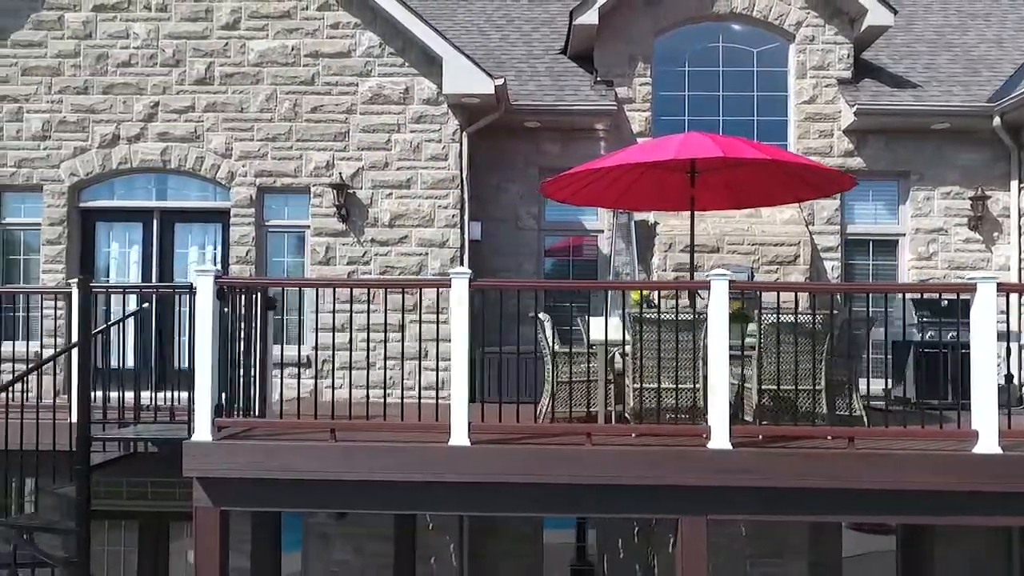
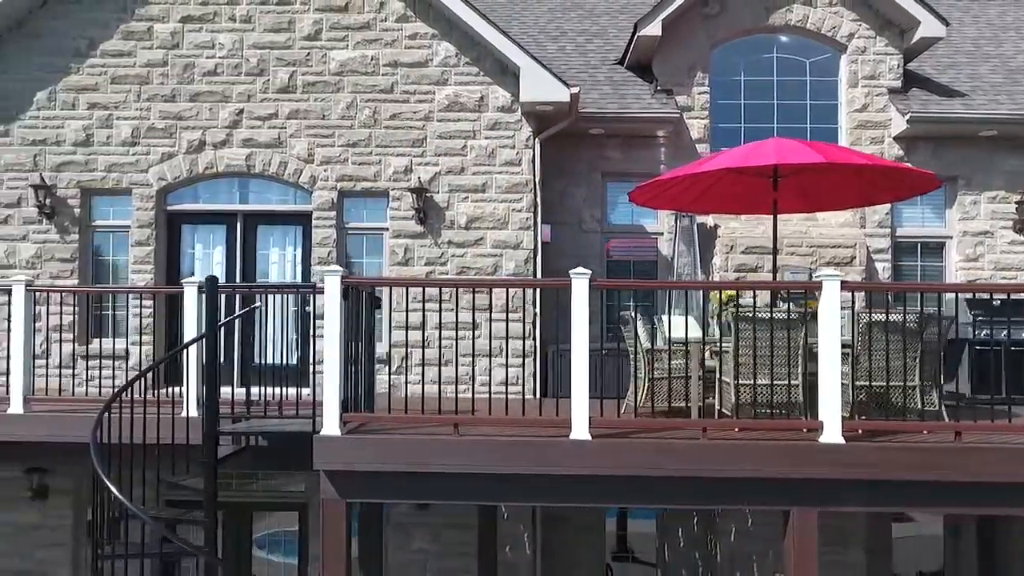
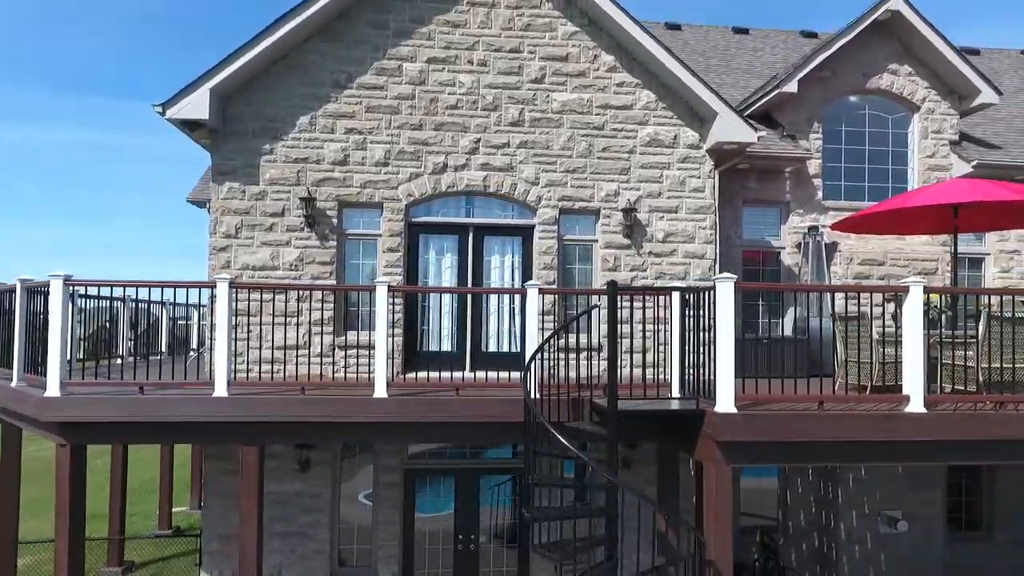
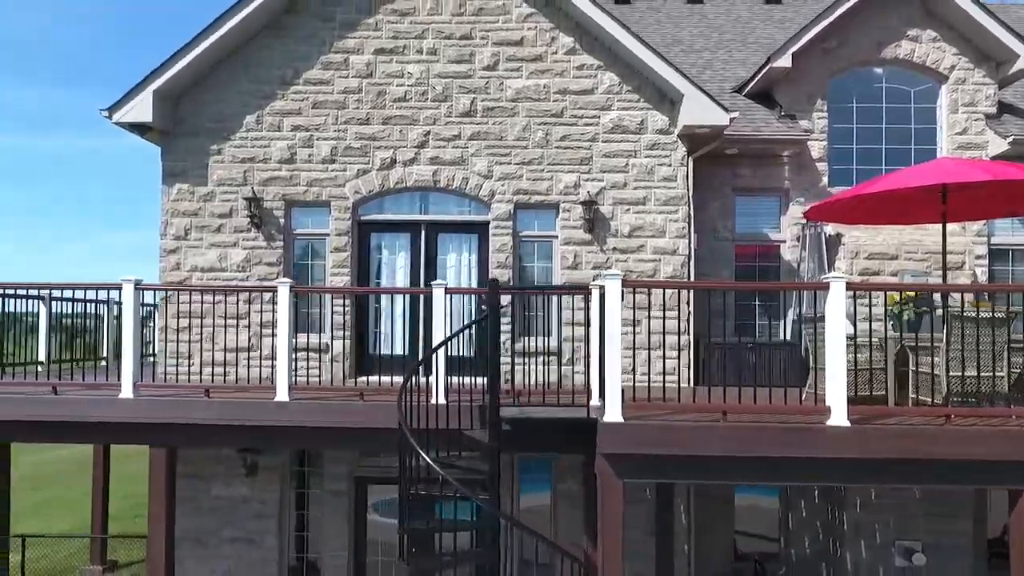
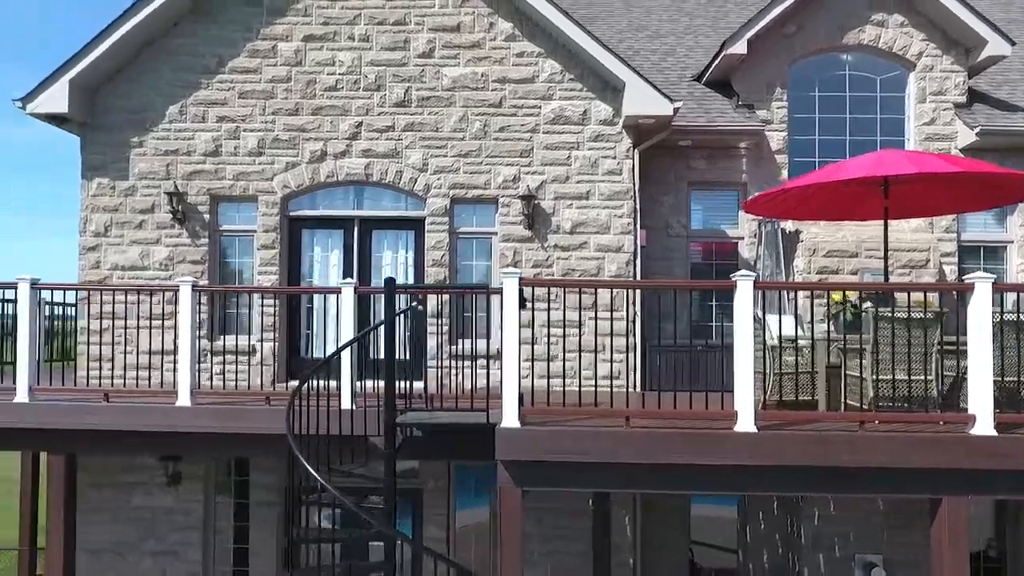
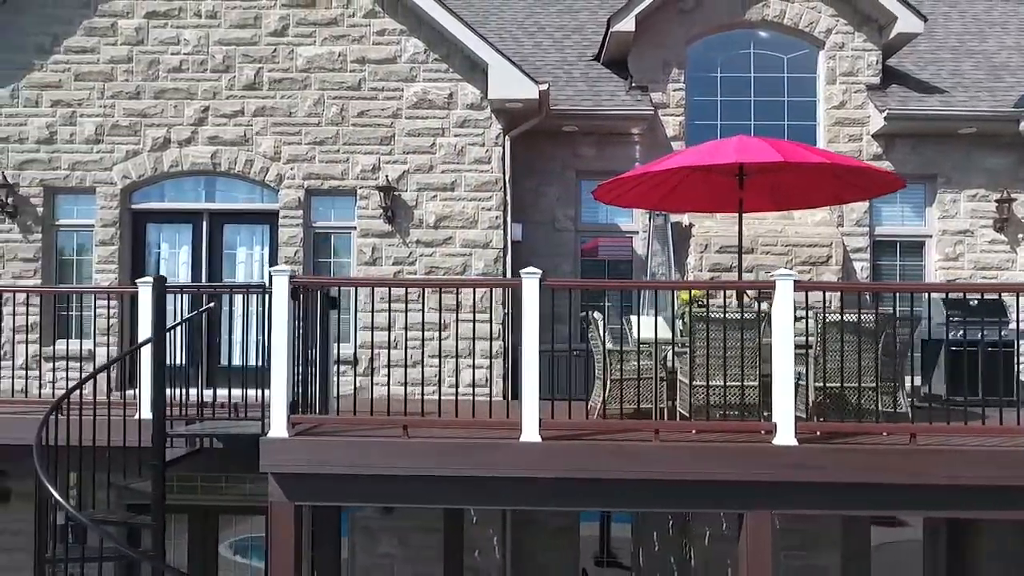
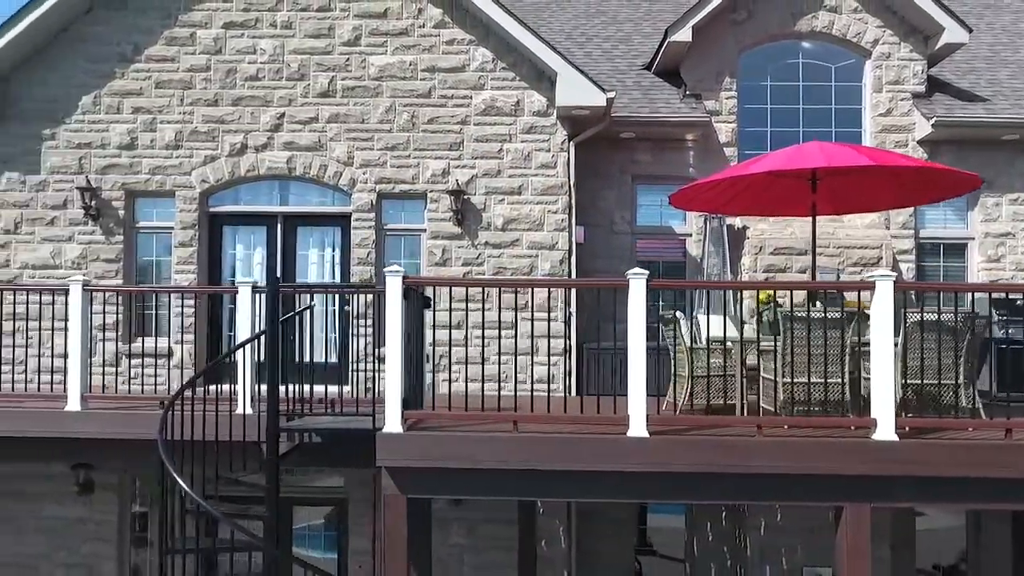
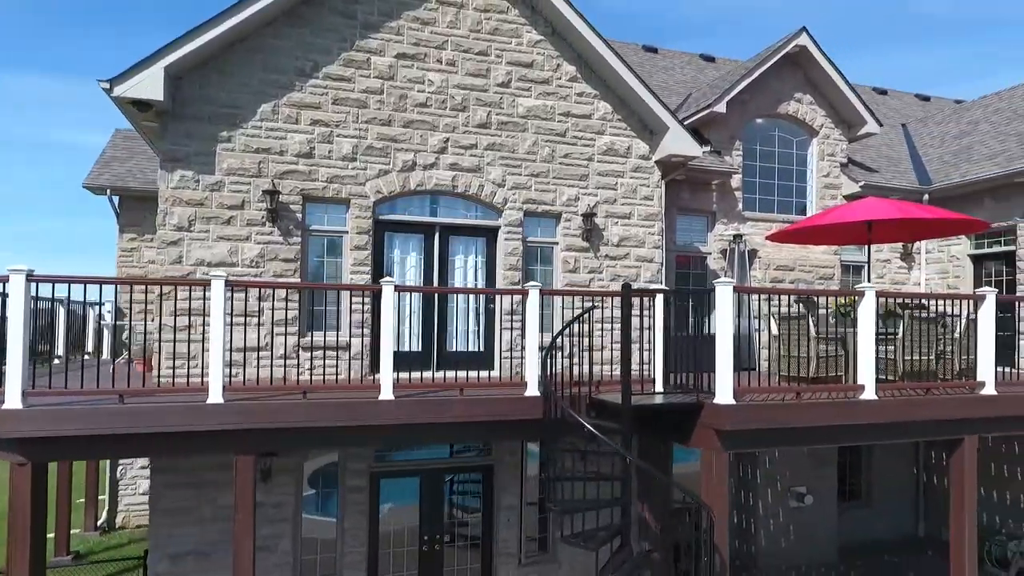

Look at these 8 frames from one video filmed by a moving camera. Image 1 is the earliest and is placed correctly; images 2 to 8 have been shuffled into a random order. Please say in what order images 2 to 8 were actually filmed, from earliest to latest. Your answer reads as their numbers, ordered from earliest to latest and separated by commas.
6, 2, 7, 5, 4, 3, 8
